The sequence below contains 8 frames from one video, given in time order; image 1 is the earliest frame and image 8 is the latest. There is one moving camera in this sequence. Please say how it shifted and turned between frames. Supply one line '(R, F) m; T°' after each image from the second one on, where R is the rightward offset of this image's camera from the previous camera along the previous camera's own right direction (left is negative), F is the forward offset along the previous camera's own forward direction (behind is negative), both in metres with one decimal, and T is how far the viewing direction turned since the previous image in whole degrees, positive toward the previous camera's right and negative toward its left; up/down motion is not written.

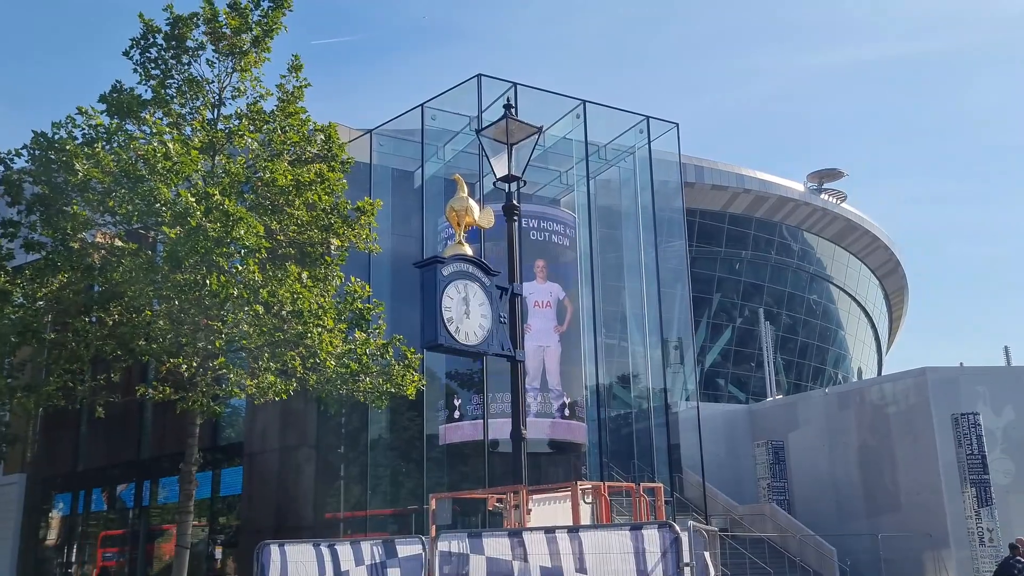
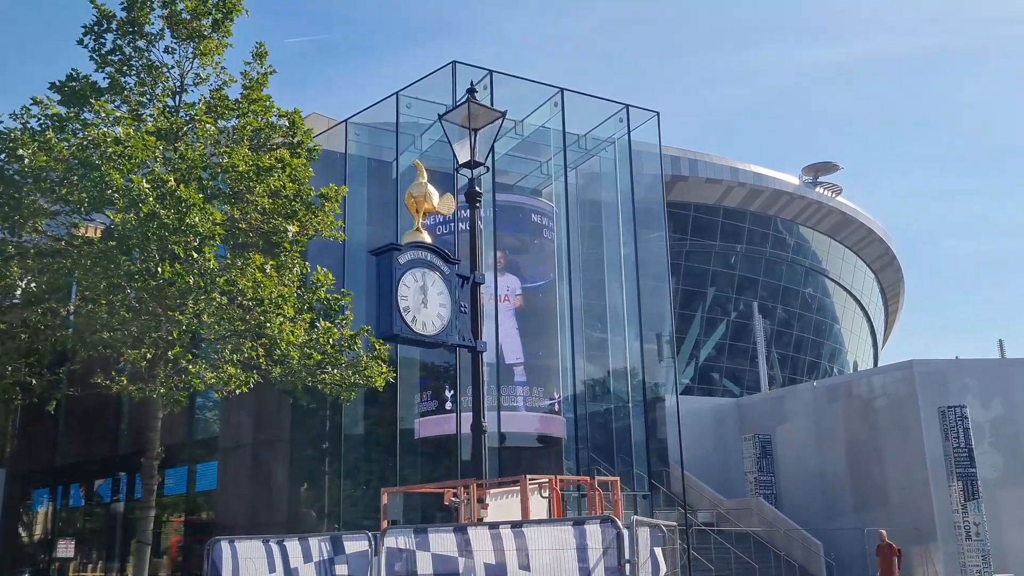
(+0.5, +0.3) m; 0°
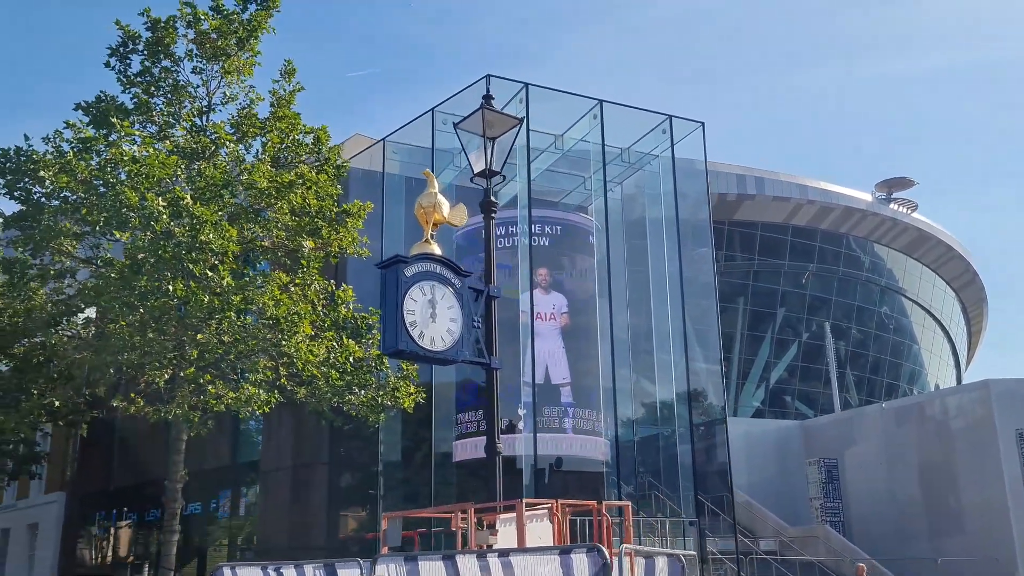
(+0.7, +0.6) m; -4°
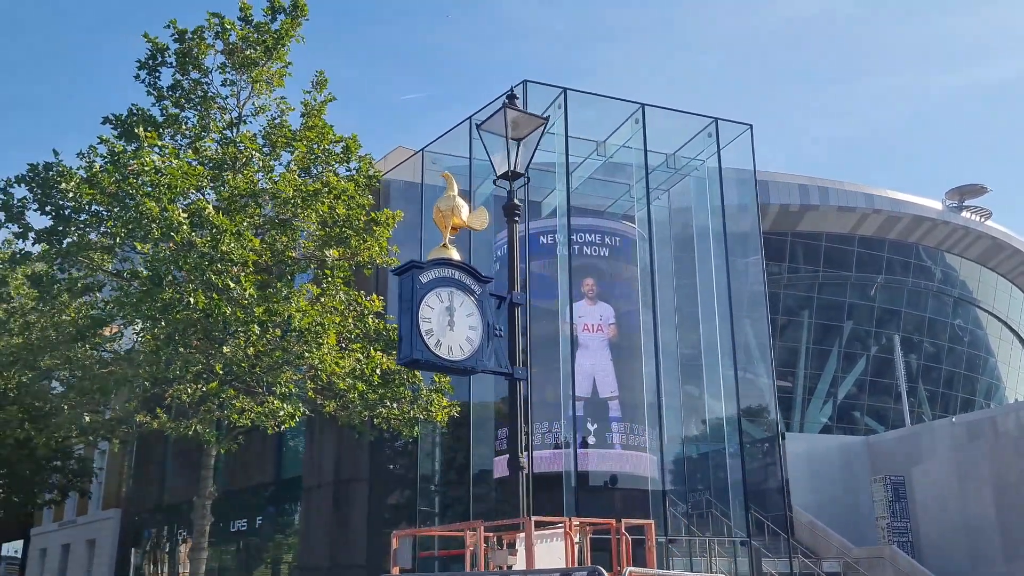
(+0.5, +0.6) m; -4°
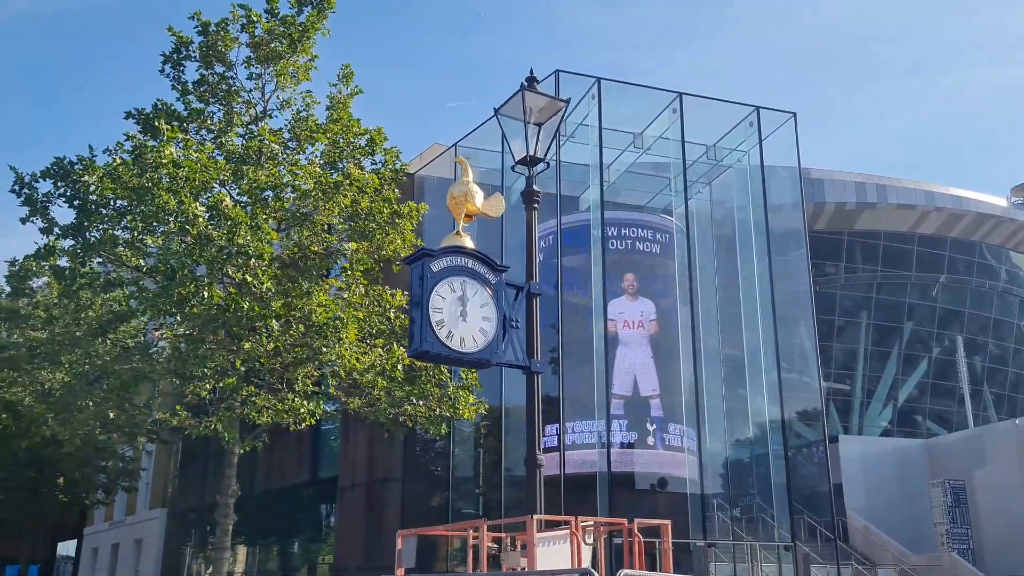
(+0.4, +0.5) m; -3°
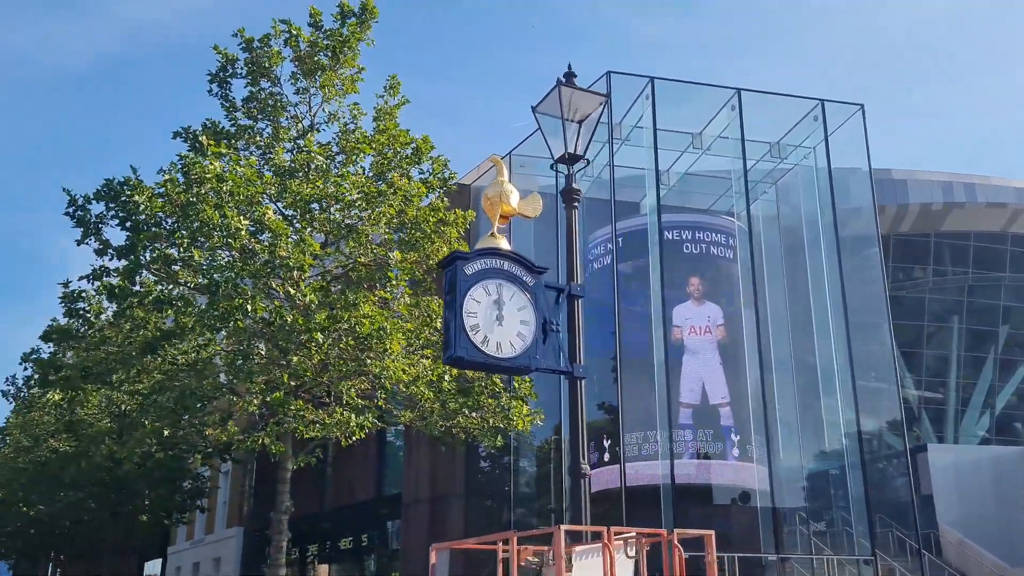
(+0.4, +0.4) m; -5°
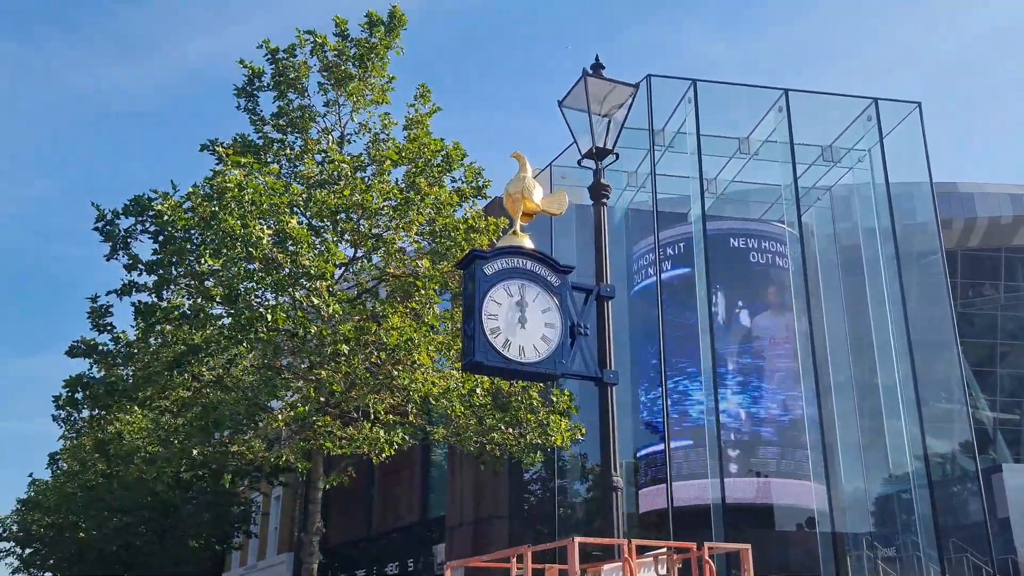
(+0.3, +0.6) m; -4°
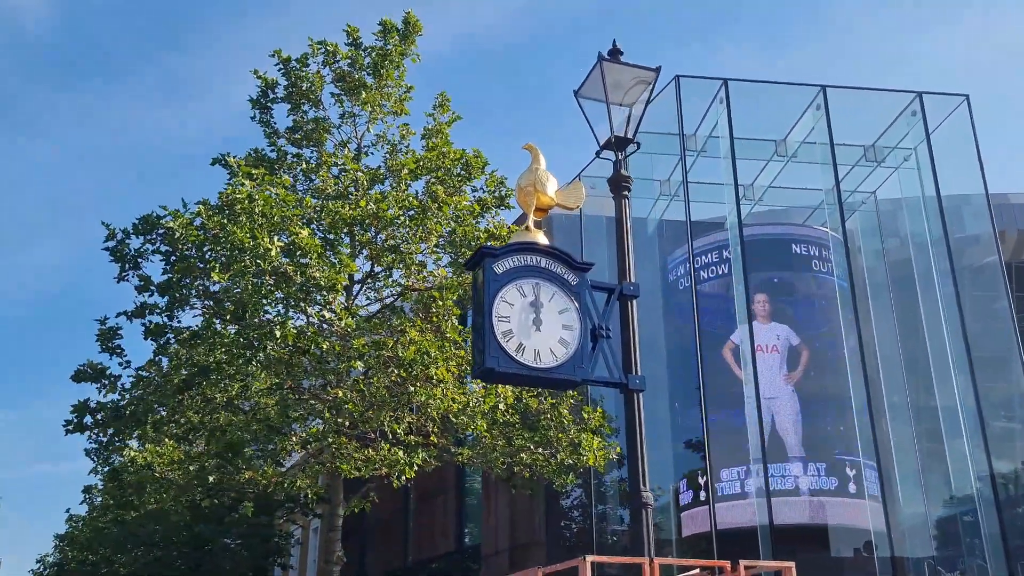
(+0.3, +0.7) m; -3°
